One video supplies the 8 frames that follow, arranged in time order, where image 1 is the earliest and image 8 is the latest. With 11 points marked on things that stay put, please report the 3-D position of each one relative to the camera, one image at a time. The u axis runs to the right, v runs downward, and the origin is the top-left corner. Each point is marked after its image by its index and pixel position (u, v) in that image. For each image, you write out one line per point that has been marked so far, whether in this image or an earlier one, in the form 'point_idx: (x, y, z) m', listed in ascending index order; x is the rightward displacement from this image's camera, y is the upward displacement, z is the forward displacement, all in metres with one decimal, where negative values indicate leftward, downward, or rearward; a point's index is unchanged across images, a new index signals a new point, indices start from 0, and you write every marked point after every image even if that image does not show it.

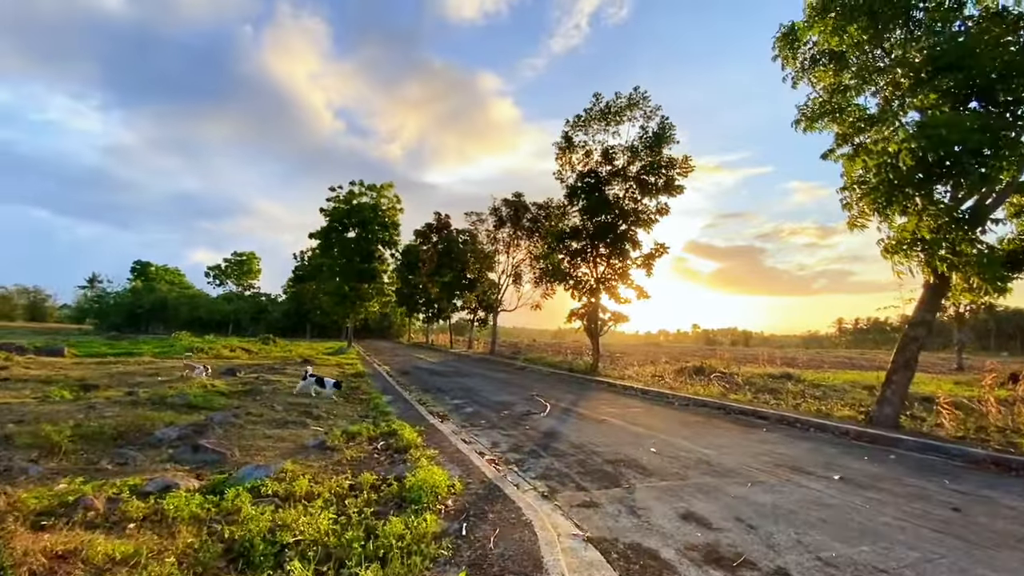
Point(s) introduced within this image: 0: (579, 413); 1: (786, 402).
0: (+1.6, -3.1, +11.8) m
1: (+7.3, -3.0, +12.8) m
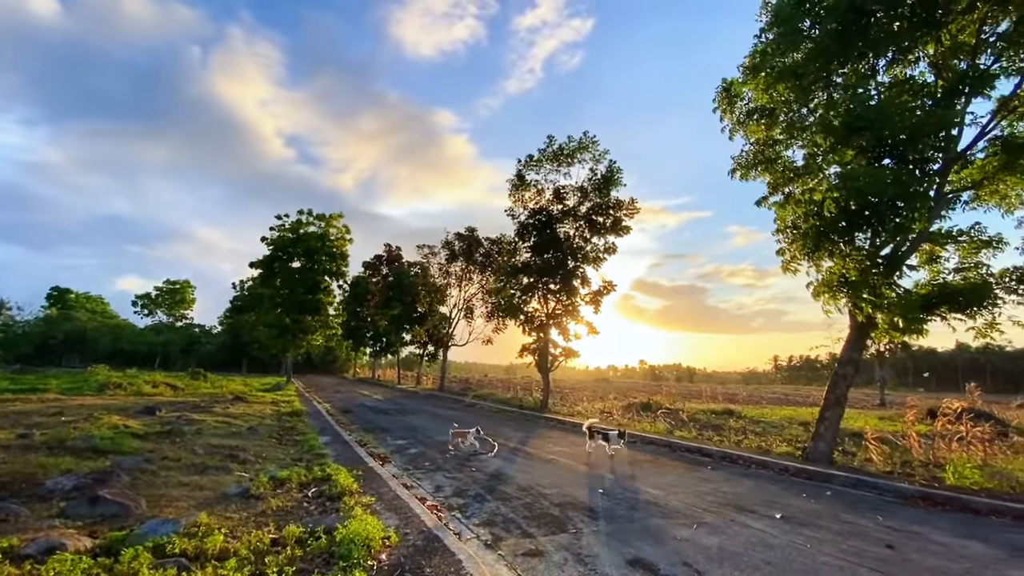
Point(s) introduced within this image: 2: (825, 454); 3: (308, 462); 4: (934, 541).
0: (+0.4, -3.9, +11.5) m
1: (+5.9, -4.1, +13.1) m
2: (+6.6, -3.5, +10.2) m
3: (-4.0, -3.4, +9.4) m
4: (+5.2, -3.1, +6.0) m
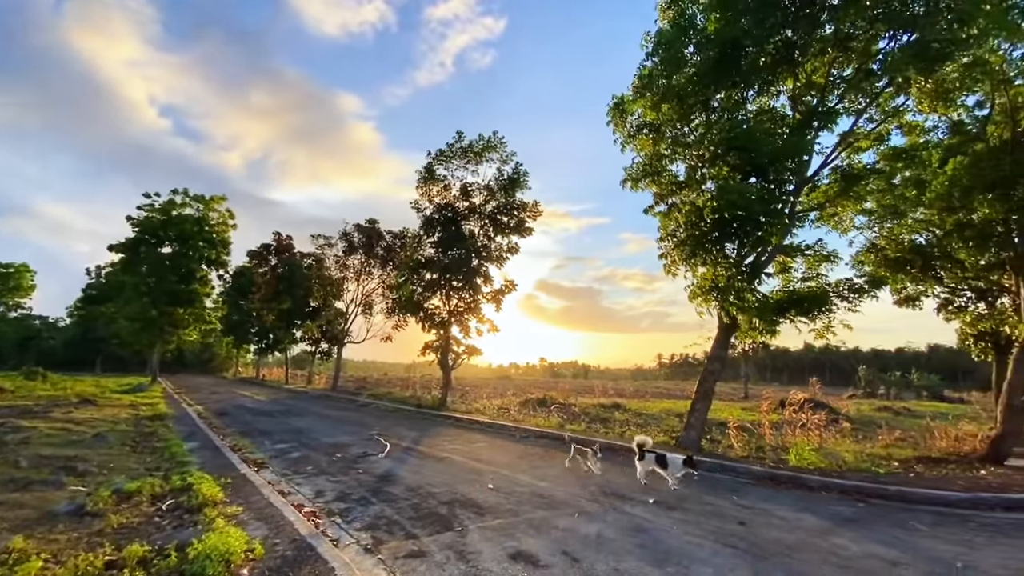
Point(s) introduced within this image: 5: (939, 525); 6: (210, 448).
0: (-2.2, -3.8, +11.2) m
1: (+3.0, -4.1, +13.9) m
2: (+4.3, -3.6, +11.2) m
3: (-6.0, -3.2, +8.4) m
4: (+3.7, -3.2, +6.8) m
5: (+6.0, -3.3, +6.7) m
6: (-6.8, -3.6, +10.9) m
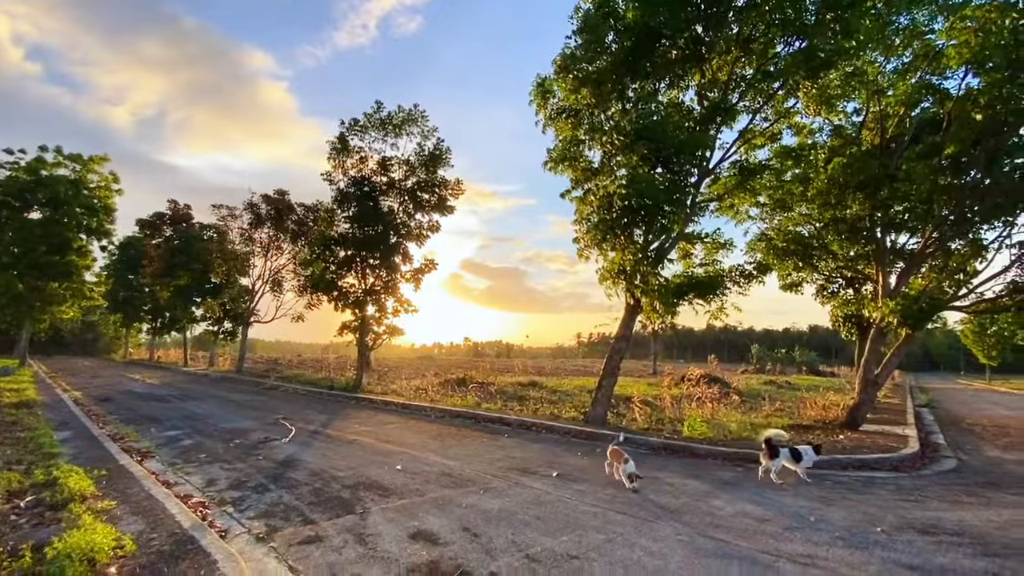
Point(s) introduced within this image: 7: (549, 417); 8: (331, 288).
0: (-4.2, -3.3, +10.9) m
1: (+0.5, -3.6, +14.3) m
2: (+2.2, -3.2, +11.9) m
3: (-7.5, -2.7, +7.4) m
4: (+2.3, -3.0, +7.4) m
5: (+4.6, -3.1, +7.7) m
6: (-8.7, -3.1, +9.8) m
7: (+1.0, -3.4, +12.7) m
8: (-7.3, 0.0, +19.5) m
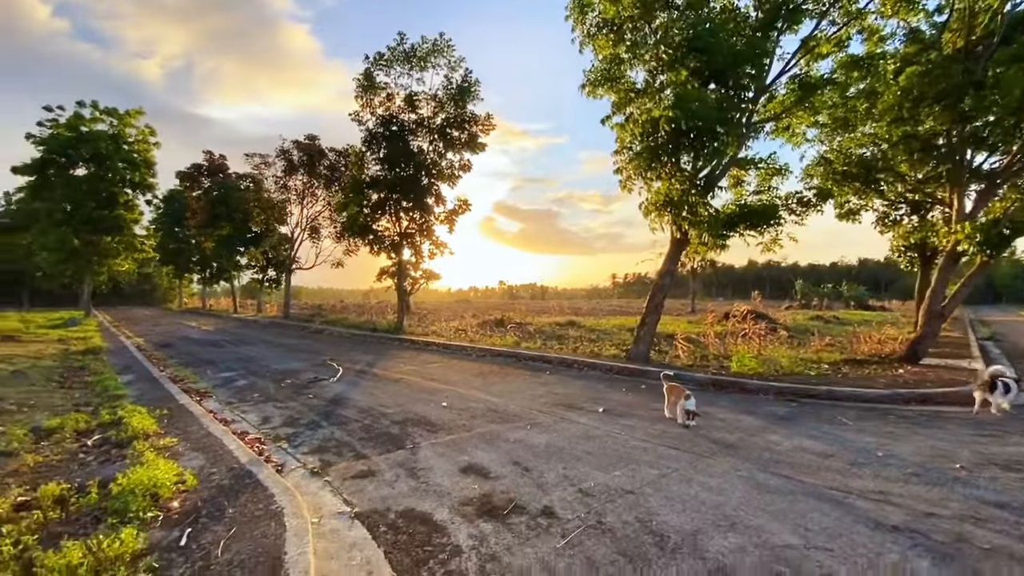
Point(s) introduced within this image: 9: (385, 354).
0: (-3.2, -2.0, +11.1) m
1: (+1.7, -1.7, +14.2) m
2: (+3.2, -1.6, +11.6) m
3: (-6.8, -1.9, +7.9) m
4: (+3.0, -1.9, +7.1) m
5: (+5.3, -2.0, +7.3) m
6: (-7.8, -2.0, +10.4) m
7: (+2.0, -1.7, +12.5) m
8: (-5.9, +2.3, +19.5) m
9: (-3.8, -2.0, +14.4) m
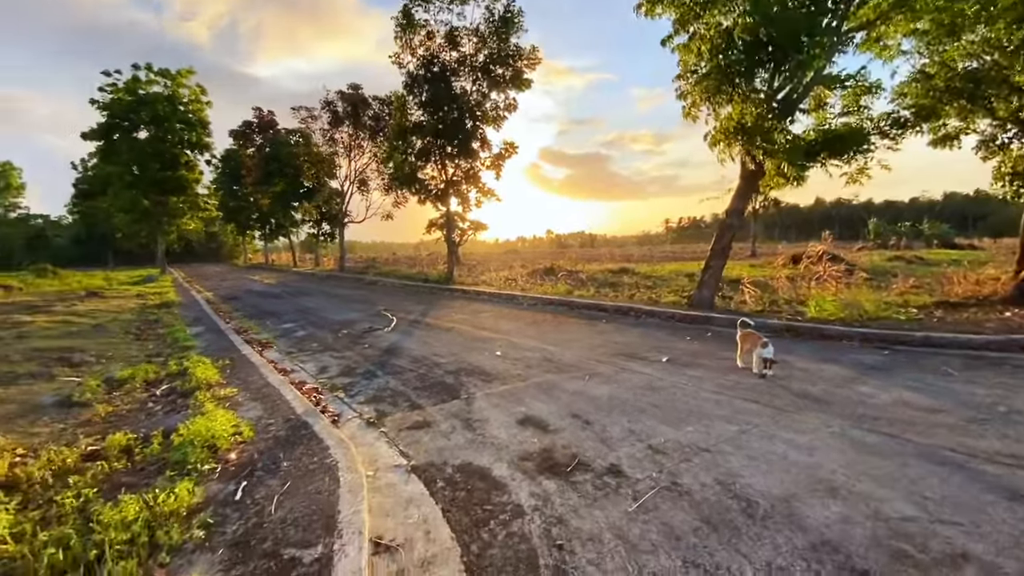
0: (-2.0, -0.8, +11.0) m
1: (+3.2, -0.2, +13.6) m
2: (+4.4, -0.3, +10.9) m
3: (-5.9, -1.1, +8.2) m
4: (+3.8, -1.1, +6.5) m
5: (+6.1, -1.1, +6.4) m
6: (-6.7, -1.0, +10.8) m
7: (+3.4, -0.3, +11.9) m
8: (-3.9, +4.2, +19.1) m
9: (-2.2, -0.5, +14.4) m
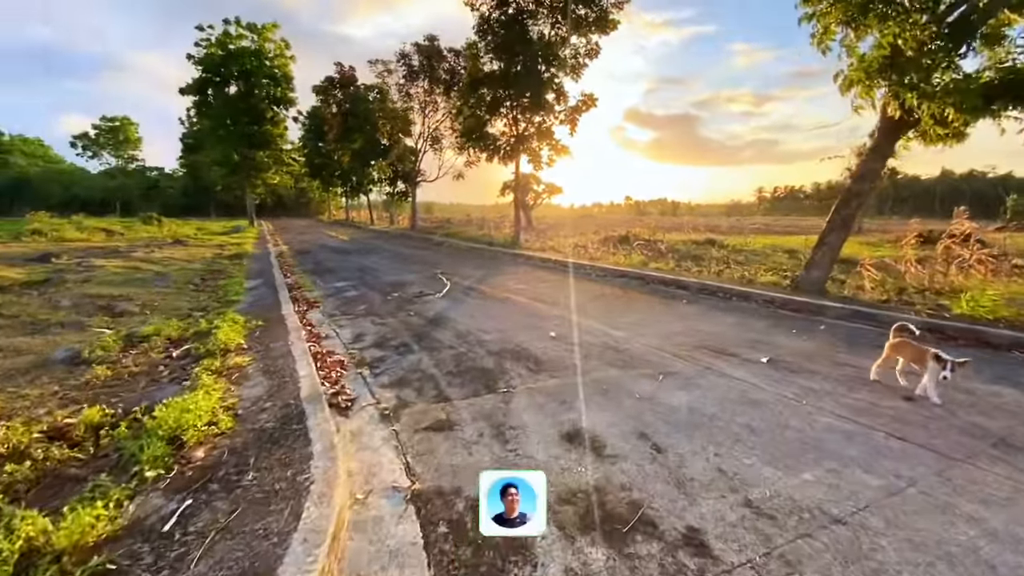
0: (-0.6, -0.1, +10.1) m
1: (+4.8, +0.5, +11.8) m
2: (+5.7, +0.1, +8.9) m
3: (-4.9, -0.3, +7.9) m
4: (+4.4, -1.0, +4.7) m
5: (+6.6, -1.1, +4.3) m
6: (-5.3, 0.0, +10.6) m
7: (+4.8, +0.2, +10.1) m
8: (-1.1, +5.6, +18.0) m
9: (-0.4, +0.5, +13.4) m
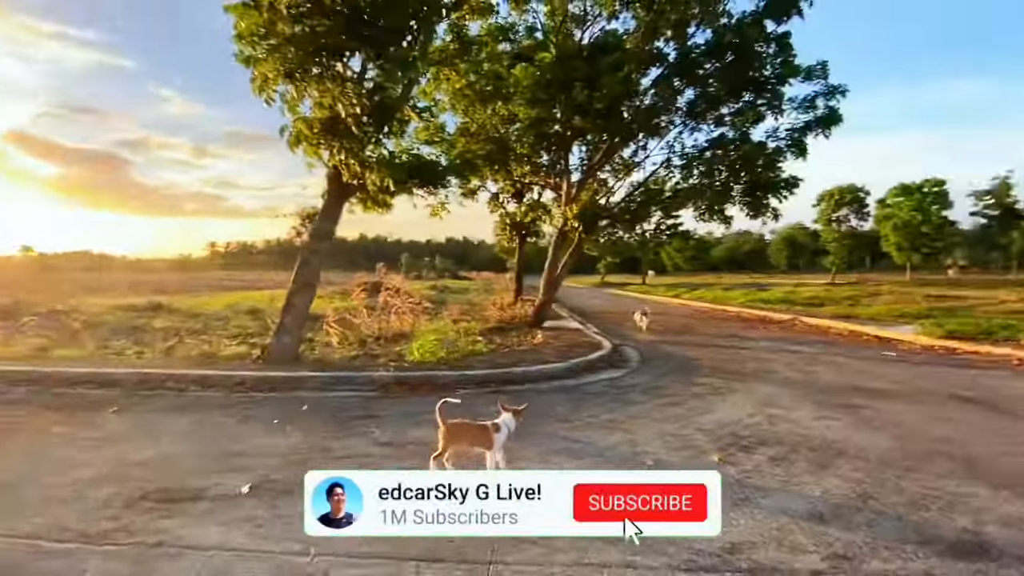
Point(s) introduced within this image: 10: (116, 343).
0: (-7.9, -1.6, +3.3) m
1: (-6.6, -1.1, +8.8) m
2: (-3.7, -1.0, +8.0) m
3: (-8.3, -1.8, -1.6) m
4: (-0.7, -1.6, +4.7) m
5: (+0.8, -1.6, +6.4) m
6: (-10.8, -1.8, -0.5) m
7: (-5.1, -1.2, +7.9) m
8: (-15.6, +2.9, +7.2) m
9: (-10.7, -1.5, +5.2) m
10: (-7.6, -1.1, +9.3) m
